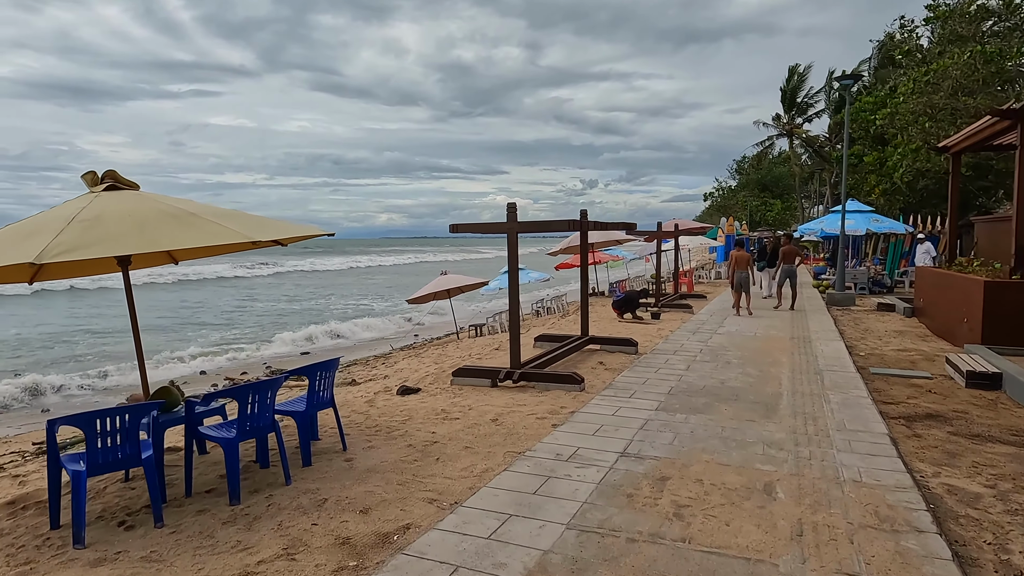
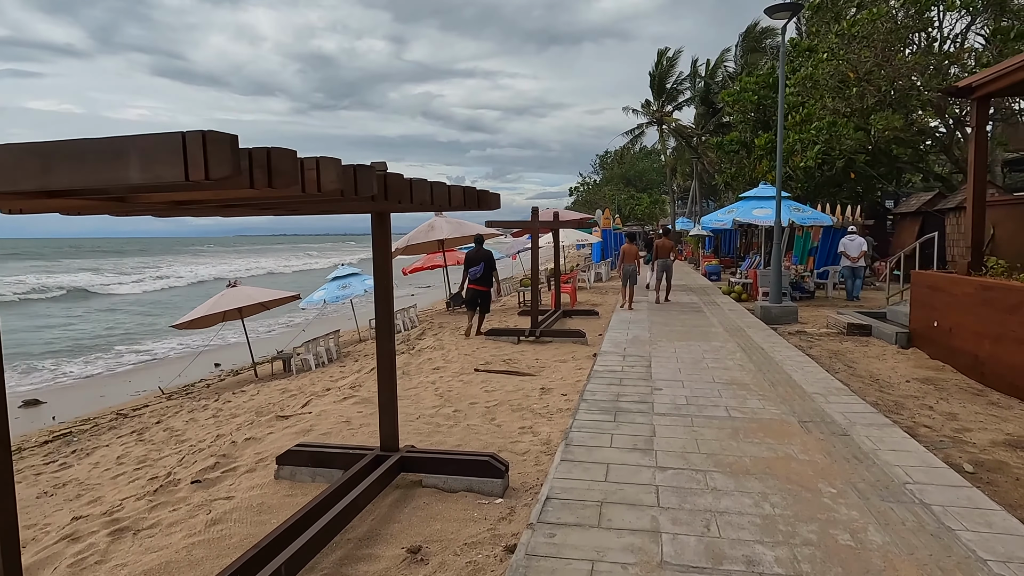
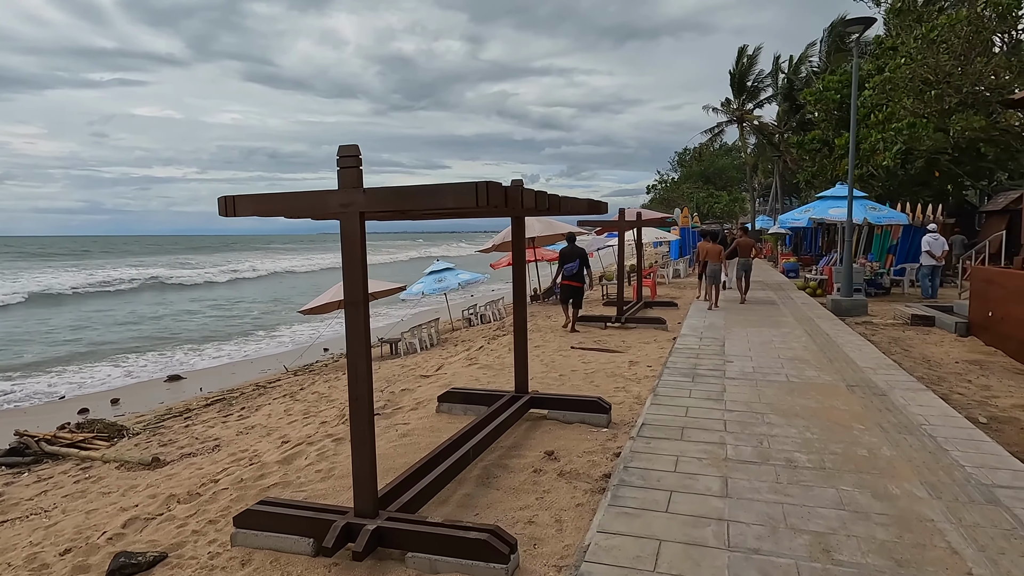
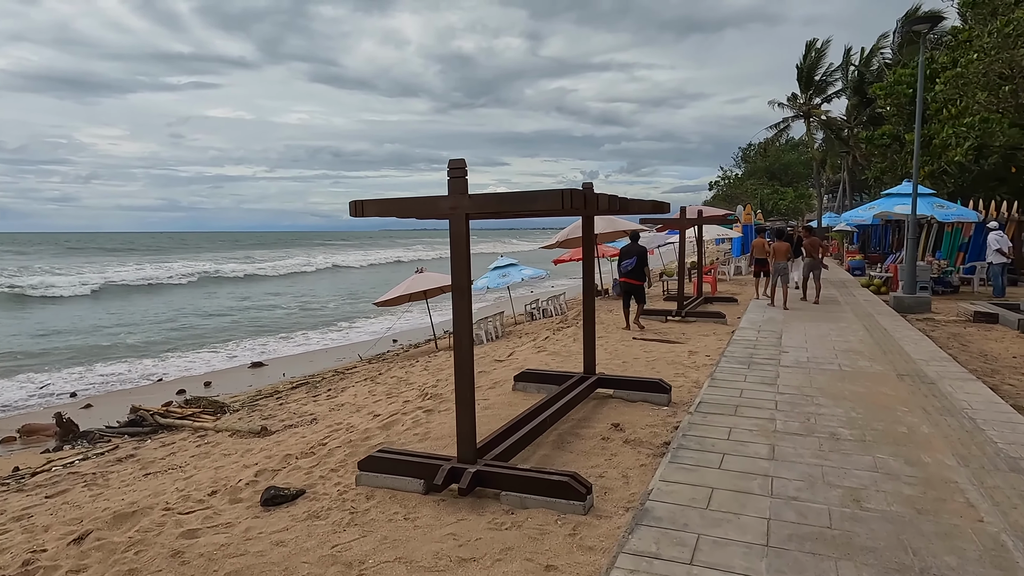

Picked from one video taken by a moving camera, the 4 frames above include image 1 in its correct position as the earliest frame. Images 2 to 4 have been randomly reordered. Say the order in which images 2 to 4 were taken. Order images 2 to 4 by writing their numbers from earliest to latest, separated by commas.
4, 3, 2
